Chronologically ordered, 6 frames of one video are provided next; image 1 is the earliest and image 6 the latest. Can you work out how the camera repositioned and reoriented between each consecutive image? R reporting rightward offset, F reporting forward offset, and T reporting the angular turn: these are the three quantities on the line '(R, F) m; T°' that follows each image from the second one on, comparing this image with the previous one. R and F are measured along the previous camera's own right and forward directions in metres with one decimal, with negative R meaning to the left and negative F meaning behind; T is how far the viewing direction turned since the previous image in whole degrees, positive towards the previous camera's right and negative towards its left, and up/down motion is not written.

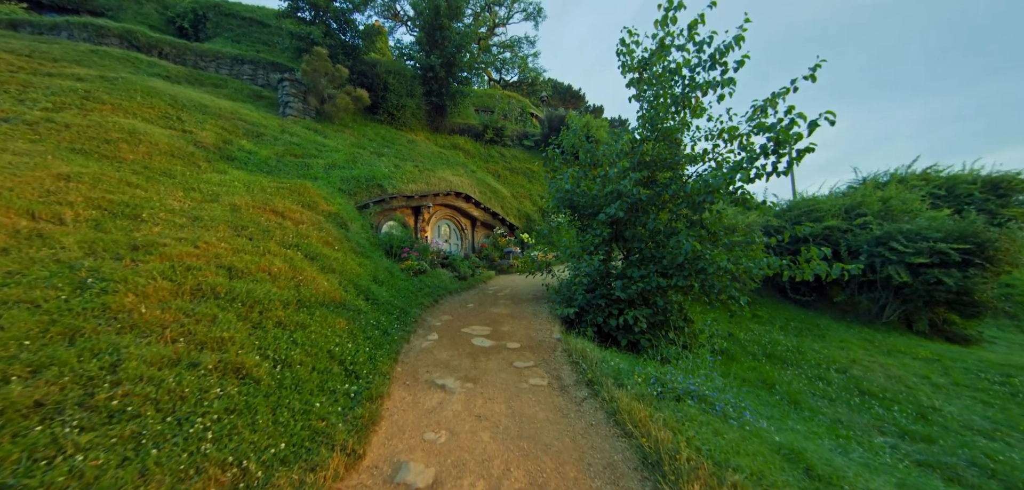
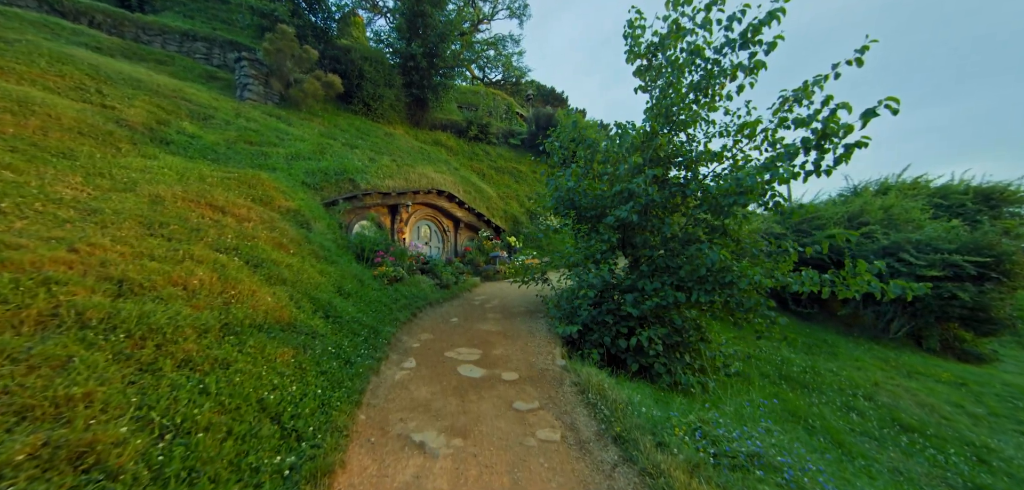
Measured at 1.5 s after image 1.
(-0.2, +0.9) m; +3°
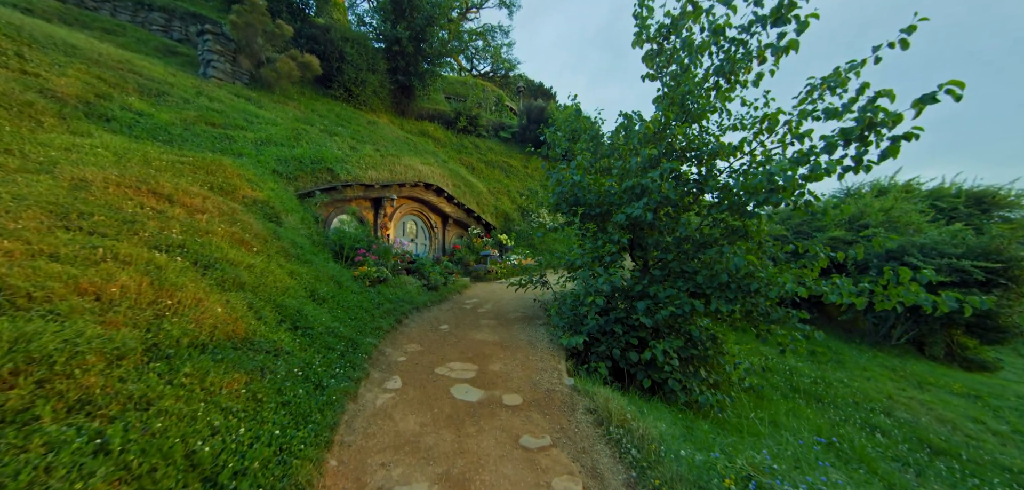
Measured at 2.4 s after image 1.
(-0.2, +0.6) m; +2°
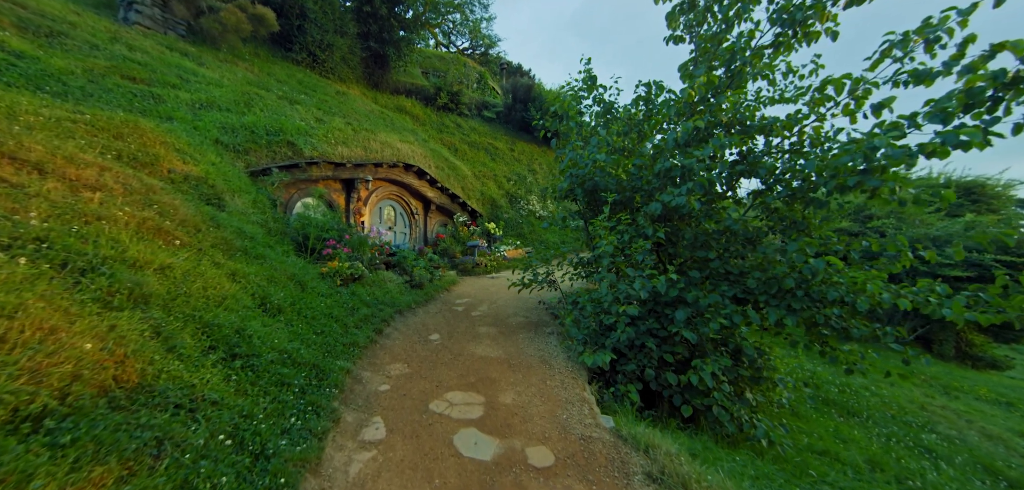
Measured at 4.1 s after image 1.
(-0.4, +1.0) m; +4°
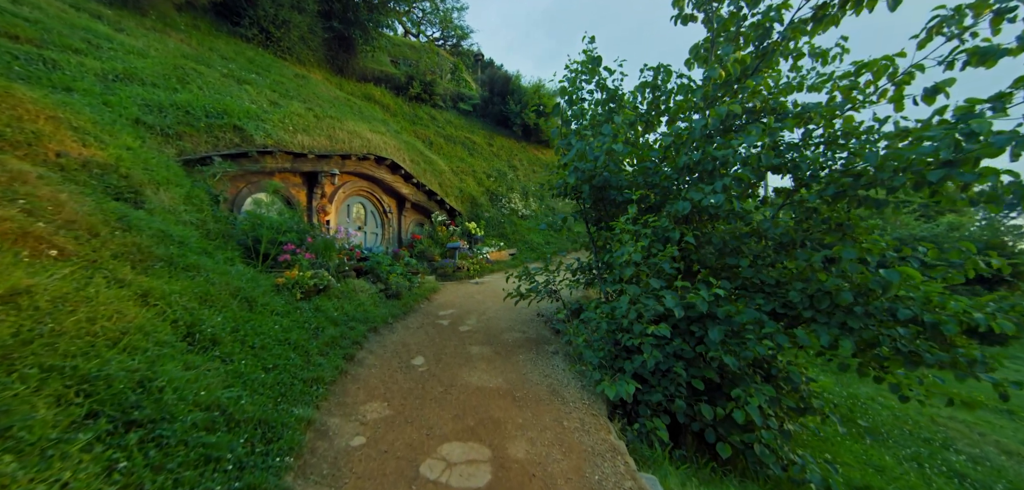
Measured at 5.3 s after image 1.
(-0.3, +0.7) m; +5°
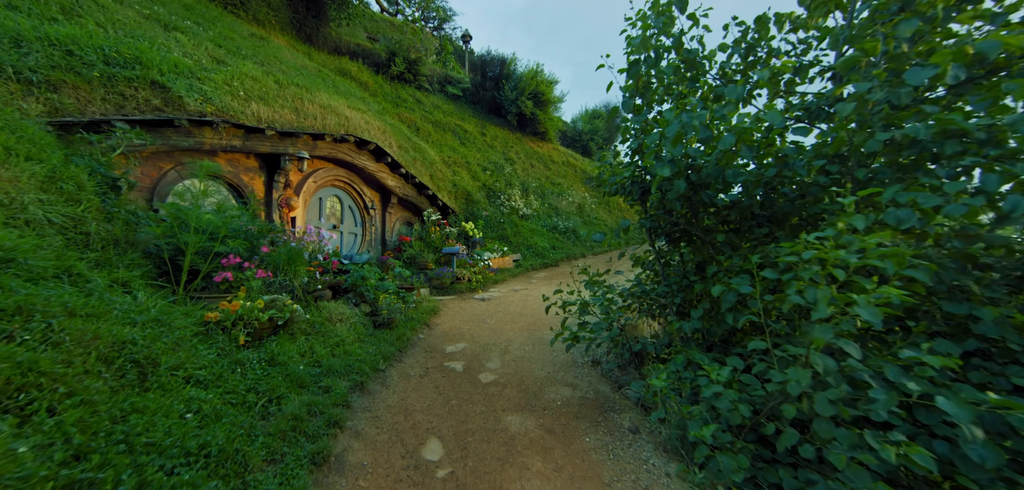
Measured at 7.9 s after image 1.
(-0.7, +1.5) m; +4°
